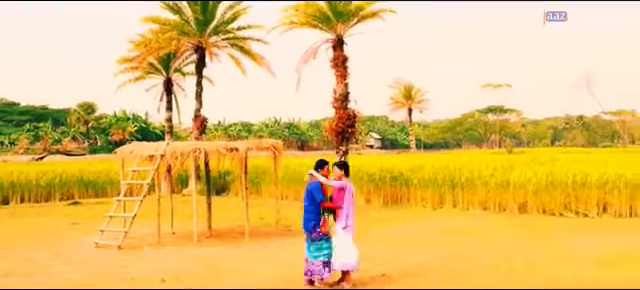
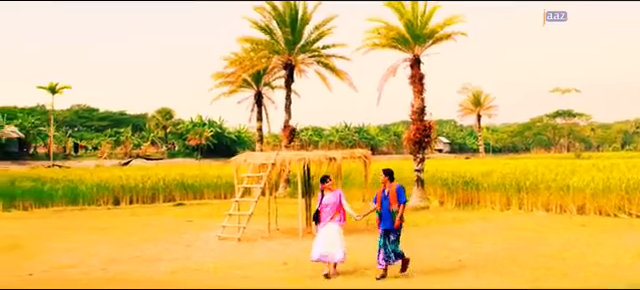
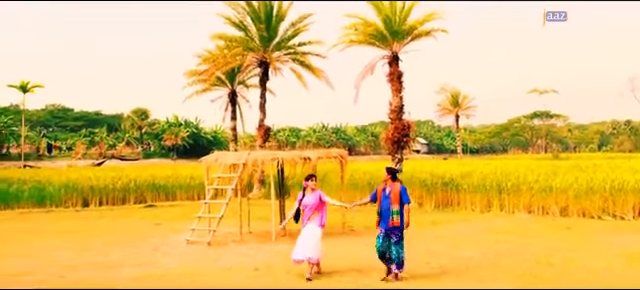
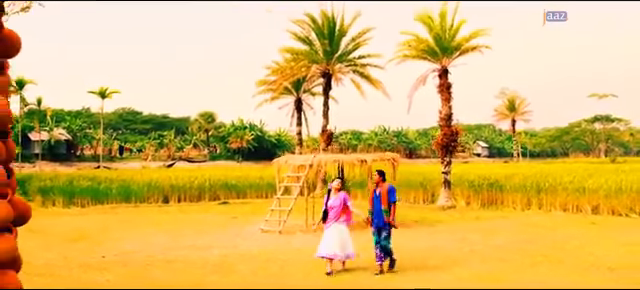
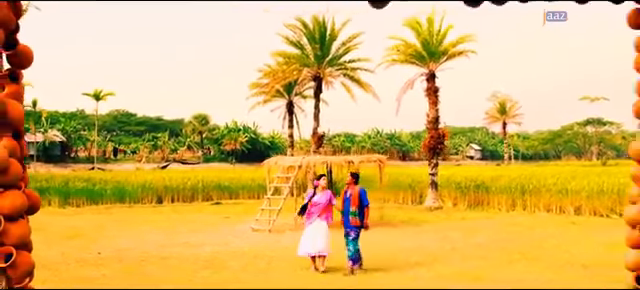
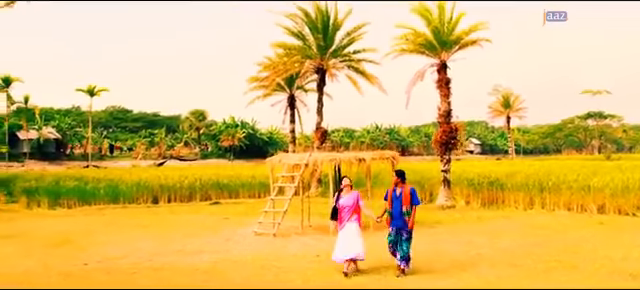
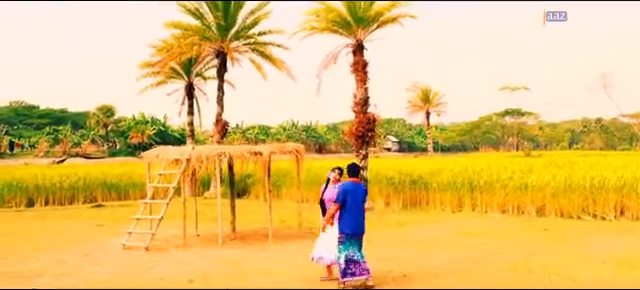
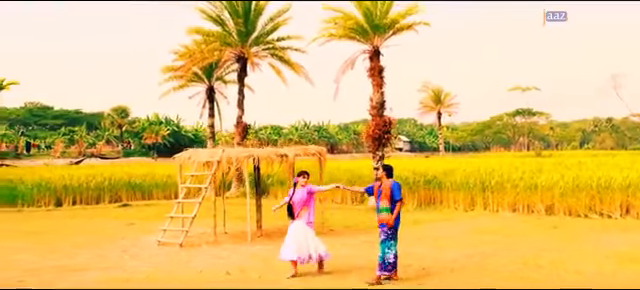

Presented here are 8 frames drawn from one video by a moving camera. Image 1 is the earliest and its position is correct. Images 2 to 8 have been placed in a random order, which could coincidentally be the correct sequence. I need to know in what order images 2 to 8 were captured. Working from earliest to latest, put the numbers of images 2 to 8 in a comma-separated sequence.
7, 8, 3, 2, 6, 4, 5
